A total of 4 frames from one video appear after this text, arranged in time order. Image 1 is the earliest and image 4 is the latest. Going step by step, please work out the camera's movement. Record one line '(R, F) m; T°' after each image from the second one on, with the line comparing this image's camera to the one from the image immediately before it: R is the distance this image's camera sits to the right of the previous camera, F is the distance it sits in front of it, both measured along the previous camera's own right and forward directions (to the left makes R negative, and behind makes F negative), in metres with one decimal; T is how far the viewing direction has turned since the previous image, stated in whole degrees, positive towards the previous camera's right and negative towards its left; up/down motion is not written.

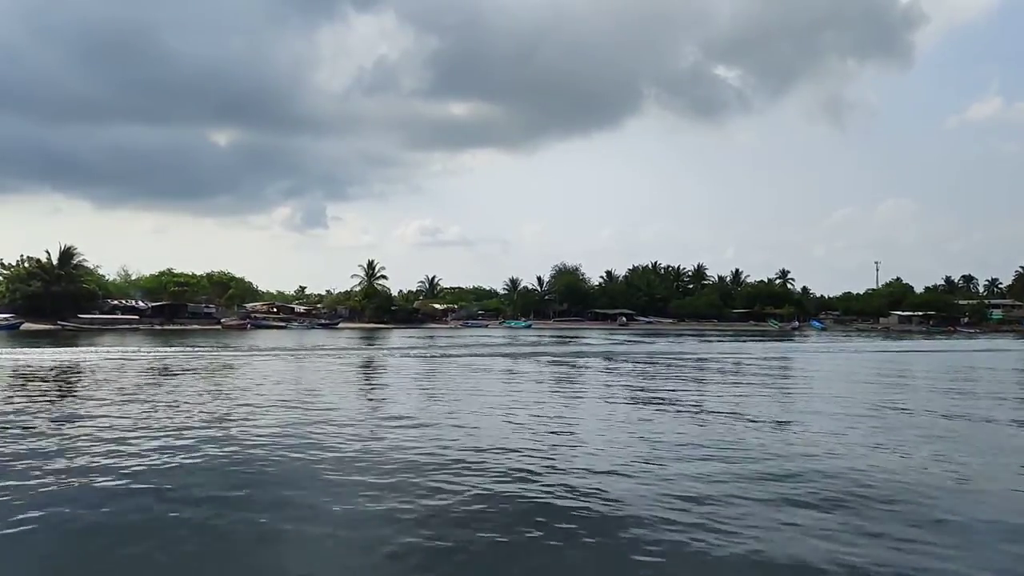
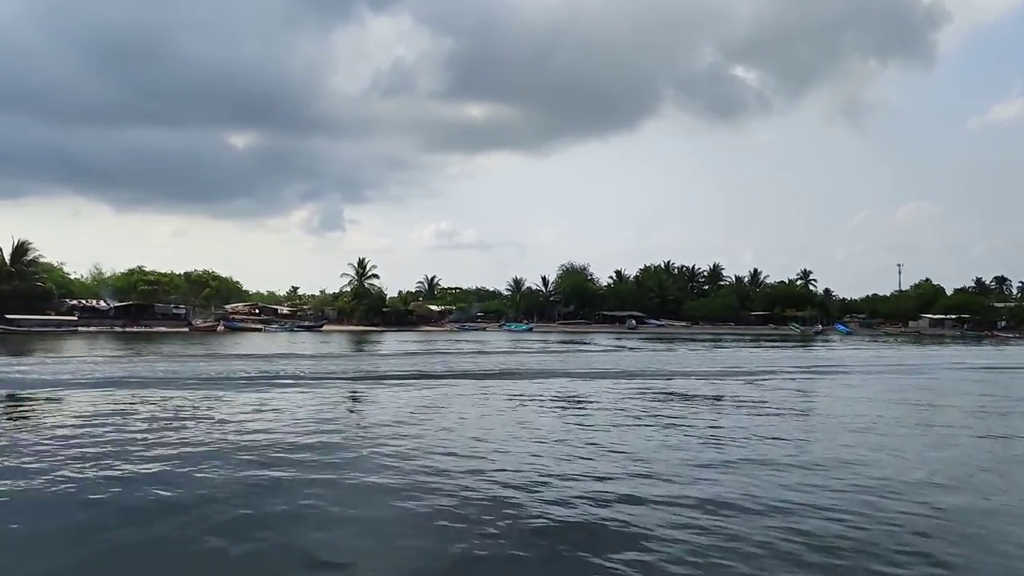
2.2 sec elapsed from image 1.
(+1.2, +4.3) m; -1°
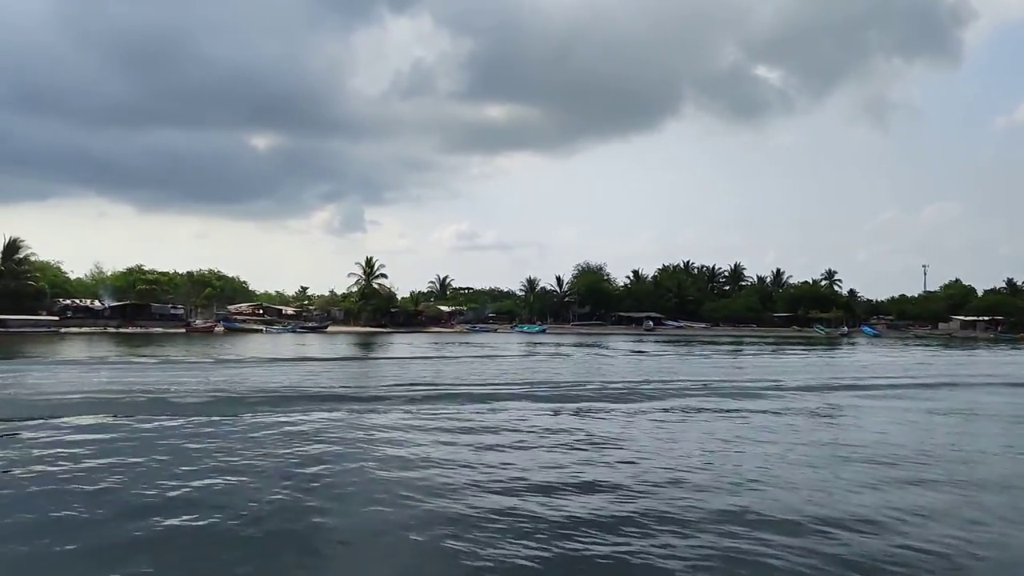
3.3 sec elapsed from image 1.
(+0.6, +2.0) m; -1°
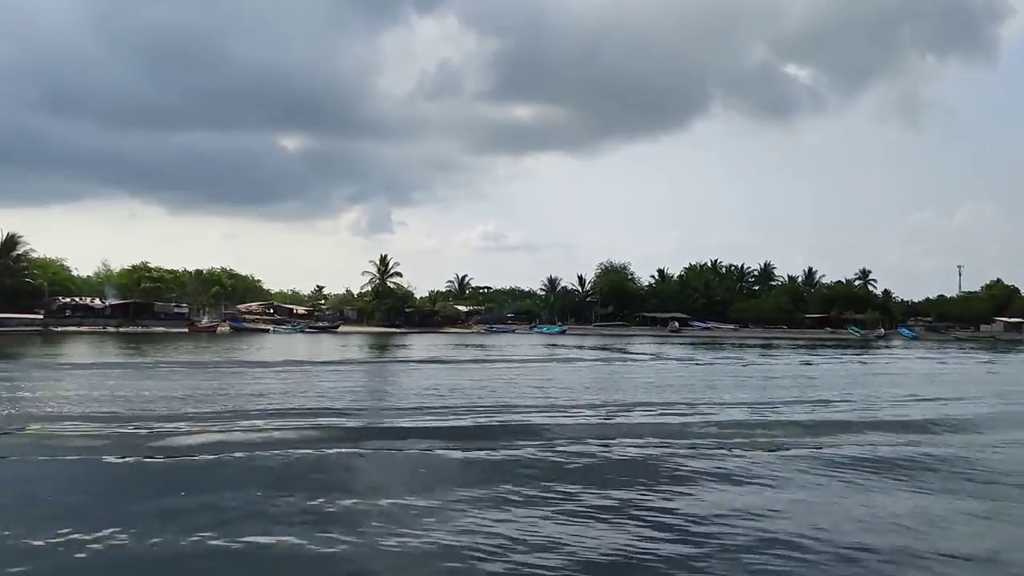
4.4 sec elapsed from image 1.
(+0.5, +2.2) m; -2°
